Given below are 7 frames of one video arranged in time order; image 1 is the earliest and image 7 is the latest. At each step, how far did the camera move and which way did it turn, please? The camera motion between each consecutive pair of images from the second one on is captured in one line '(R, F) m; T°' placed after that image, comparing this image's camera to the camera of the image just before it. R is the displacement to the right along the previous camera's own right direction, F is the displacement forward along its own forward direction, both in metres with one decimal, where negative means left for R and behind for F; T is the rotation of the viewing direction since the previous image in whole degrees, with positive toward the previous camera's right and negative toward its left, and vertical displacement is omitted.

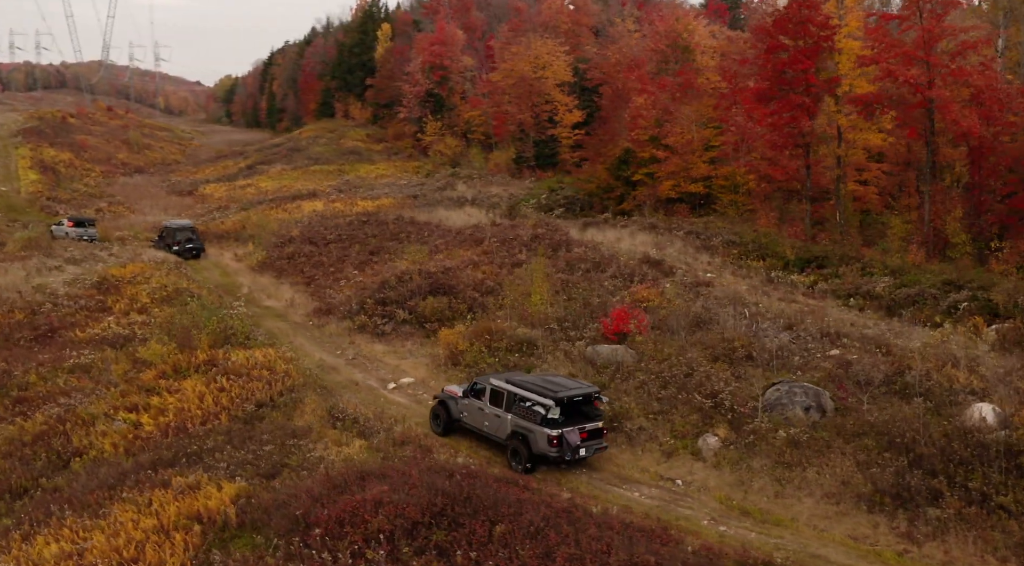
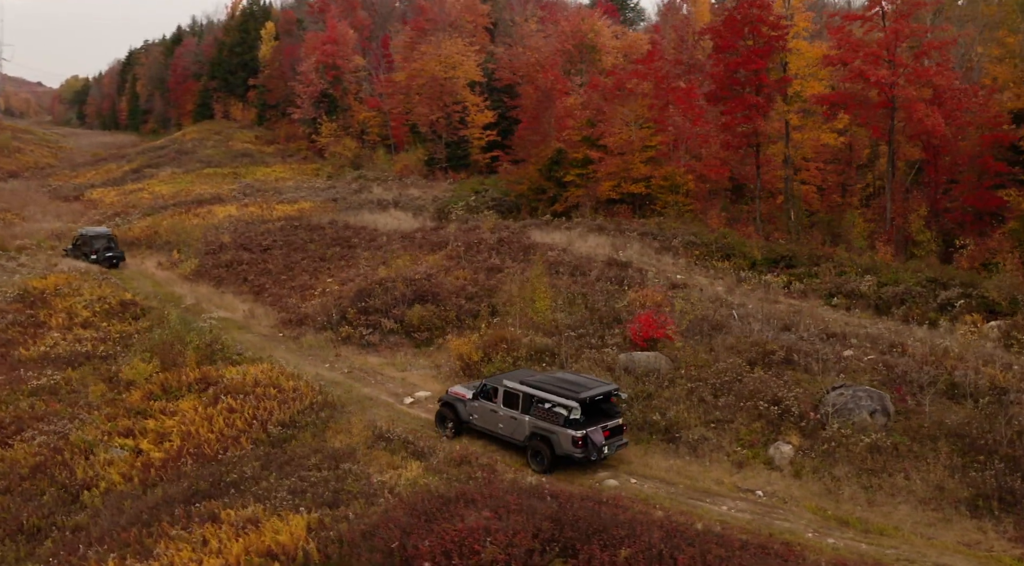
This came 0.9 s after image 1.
(-1.9, +0.7) m; +5°
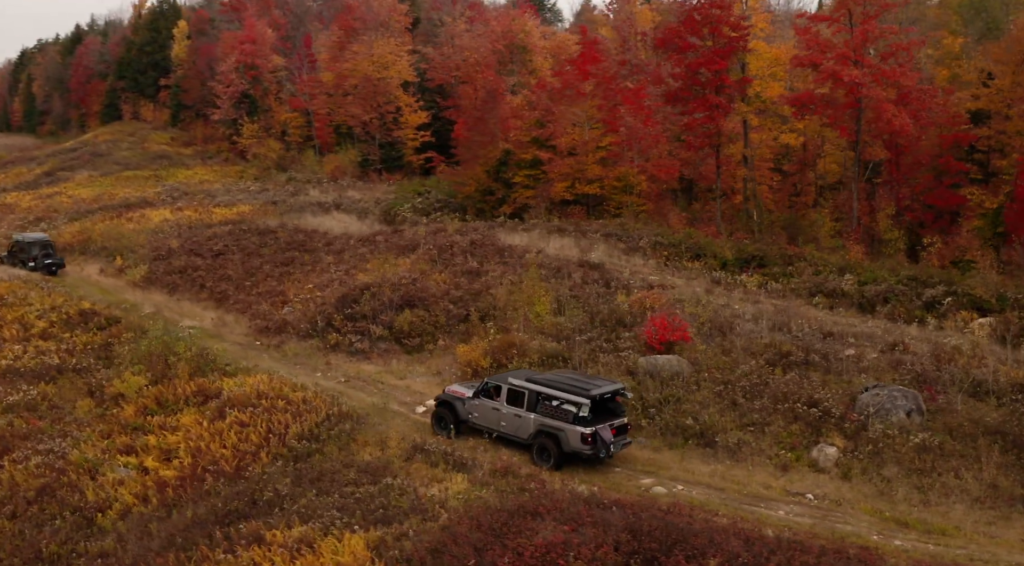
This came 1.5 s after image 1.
(-1.3, +0.3) m; +4°
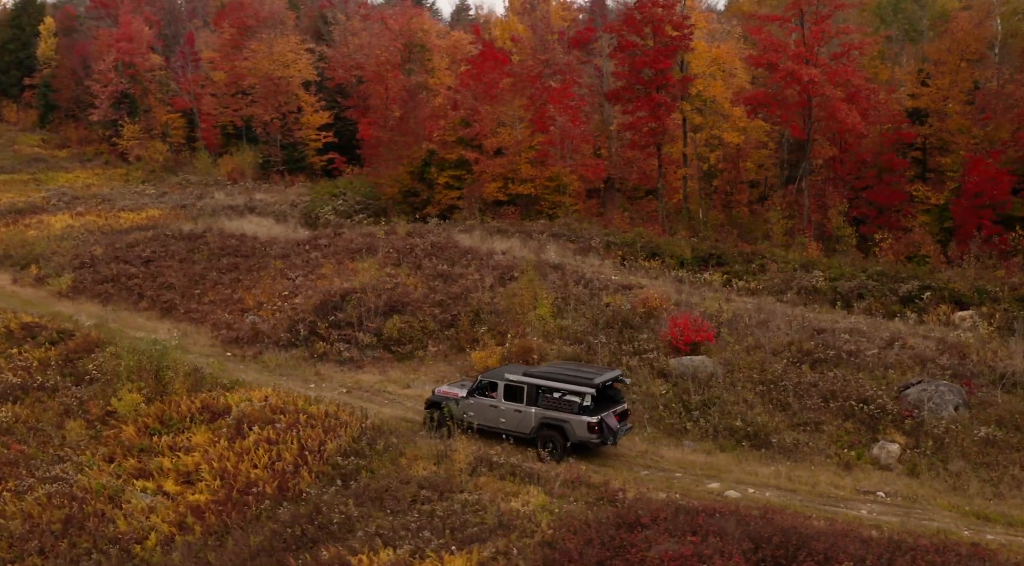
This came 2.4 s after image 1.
(-1.9, +0.4) m; +6°
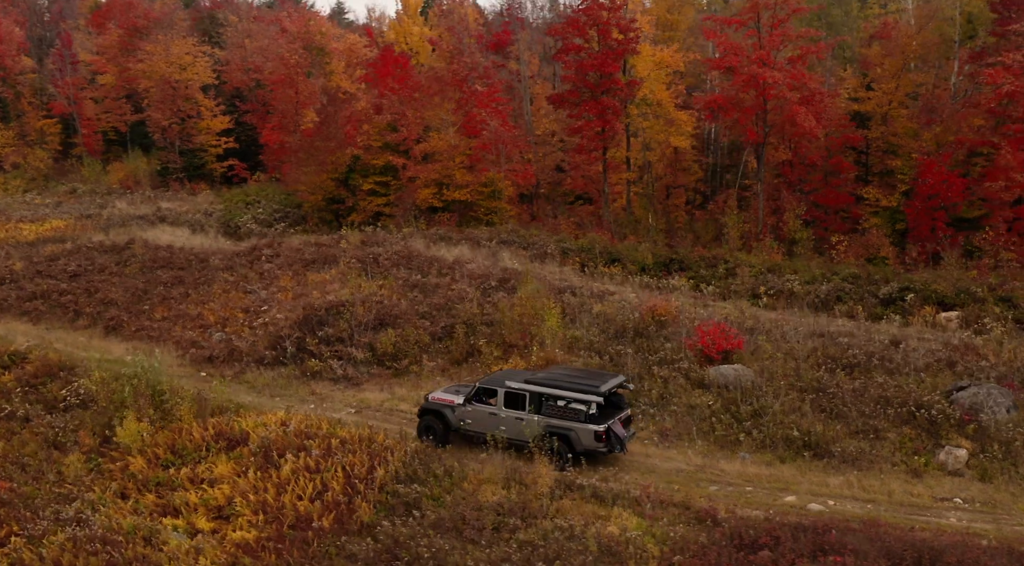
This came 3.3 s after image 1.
(-2.0, +0.6) m; +6°
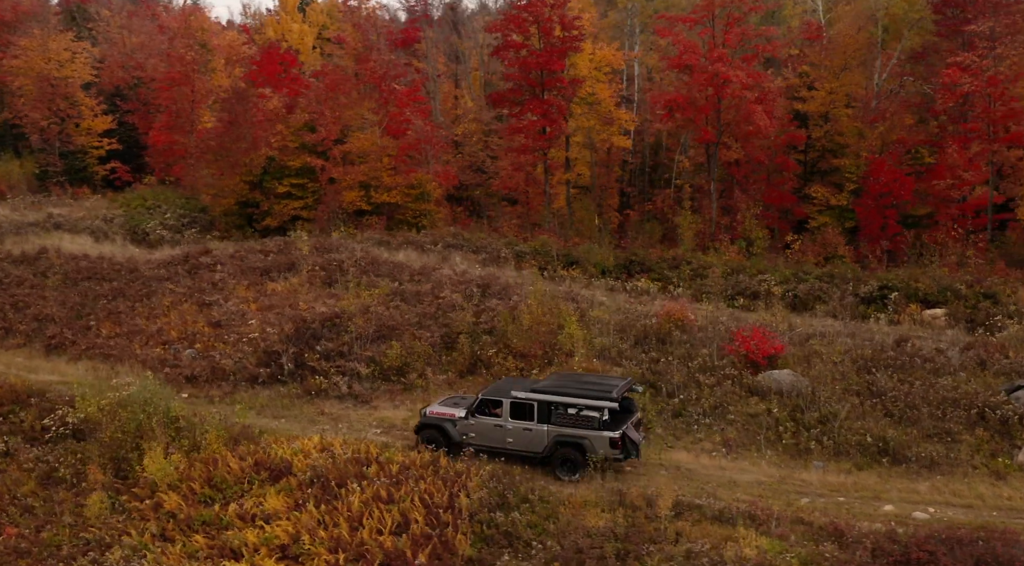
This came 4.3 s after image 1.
(-2.4, +0.7) m; +6°
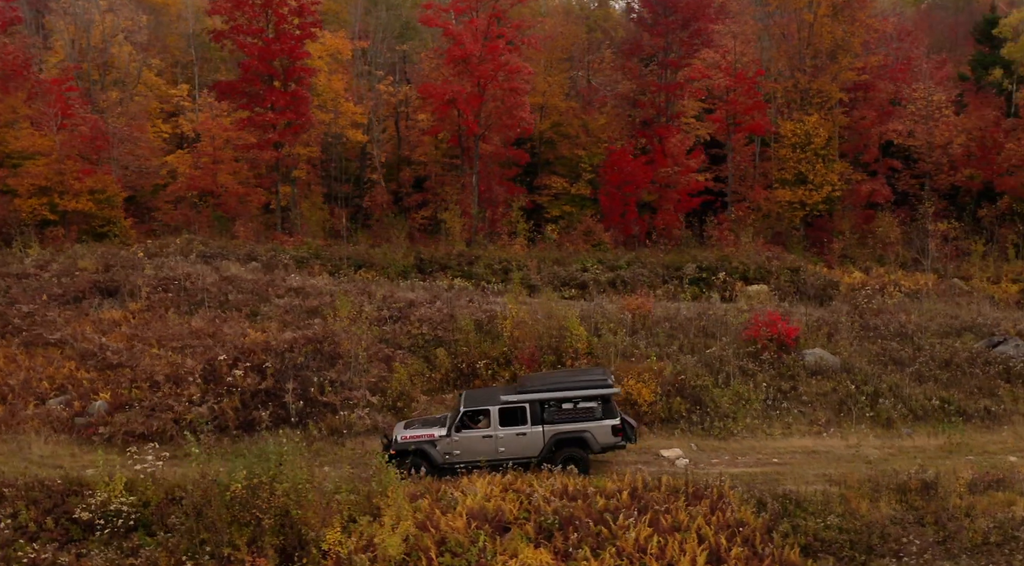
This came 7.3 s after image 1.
(-7.6, +2.0) m; +22°
